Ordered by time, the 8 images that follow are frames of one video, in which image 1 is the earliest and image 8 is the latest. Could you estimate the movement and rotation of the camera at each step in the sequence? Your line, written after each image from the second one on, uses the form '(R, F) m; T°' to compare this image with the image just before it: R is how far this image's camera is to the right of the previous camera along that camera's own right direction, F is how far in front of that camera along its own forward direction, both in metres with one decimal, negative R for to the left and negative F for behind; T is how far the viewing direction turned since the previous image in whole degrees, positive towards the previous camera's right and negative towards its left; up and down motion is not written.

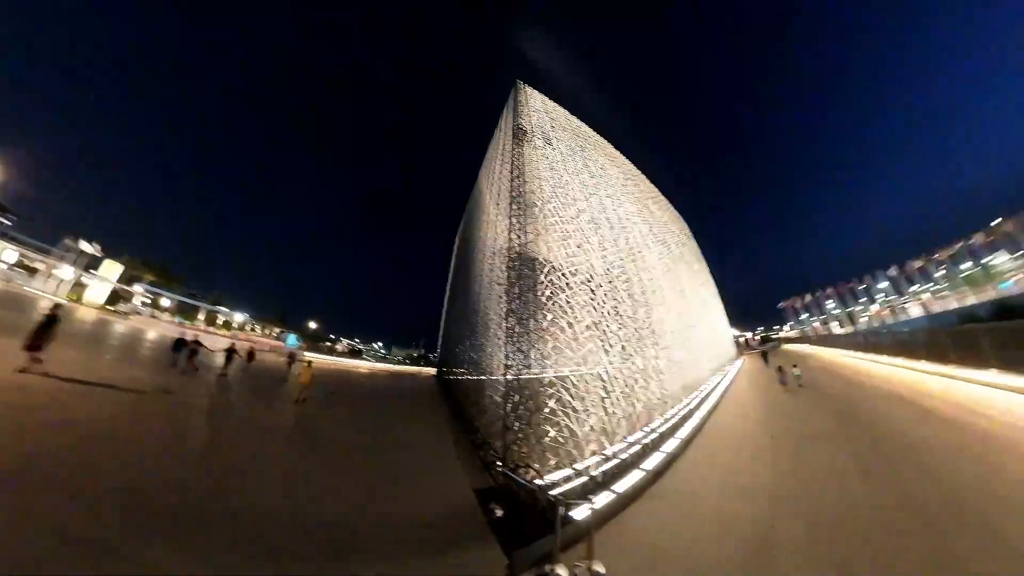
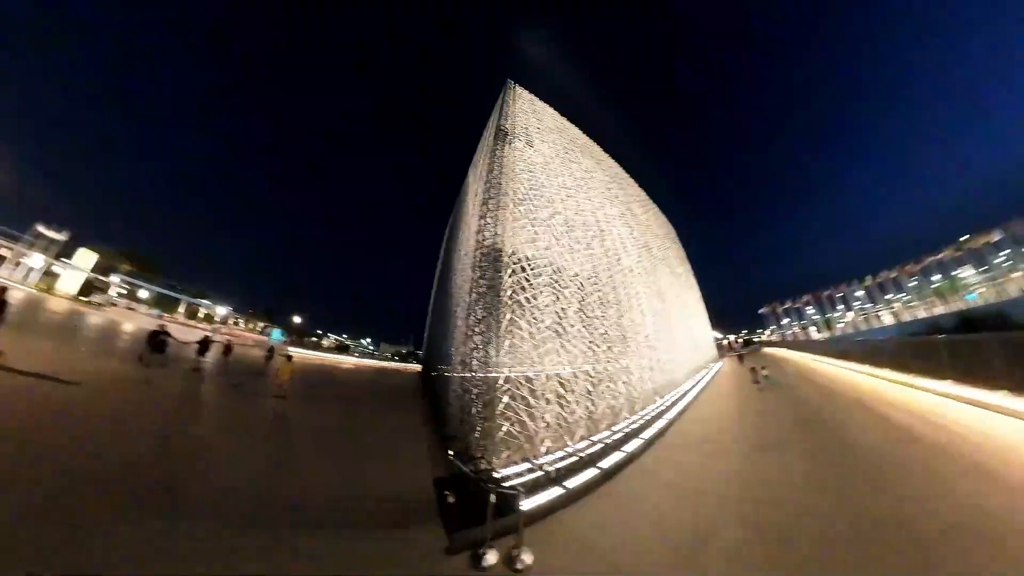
(+0.4, -0.2) m; +2°
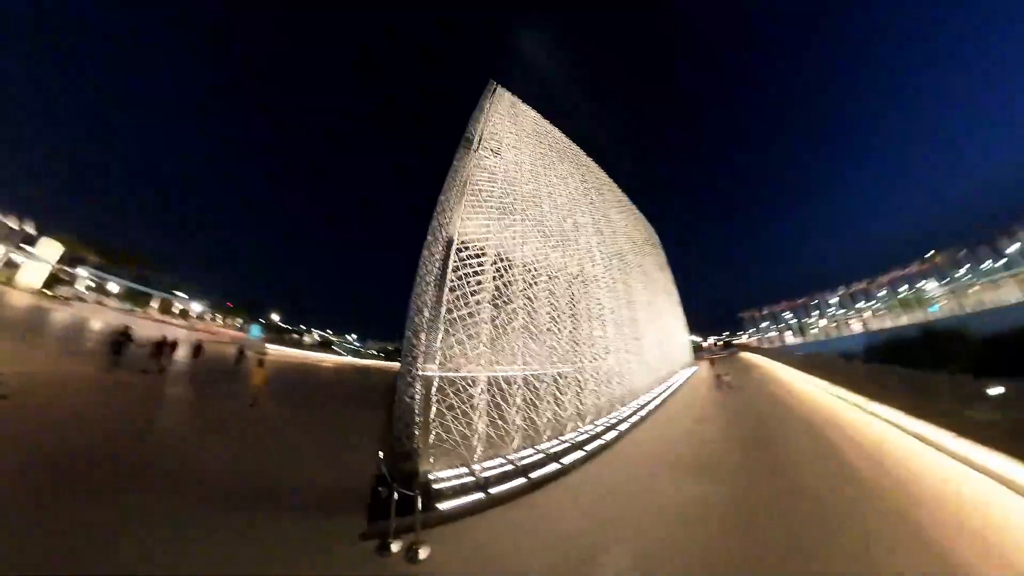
(+0.8, -0.4) m; +2°
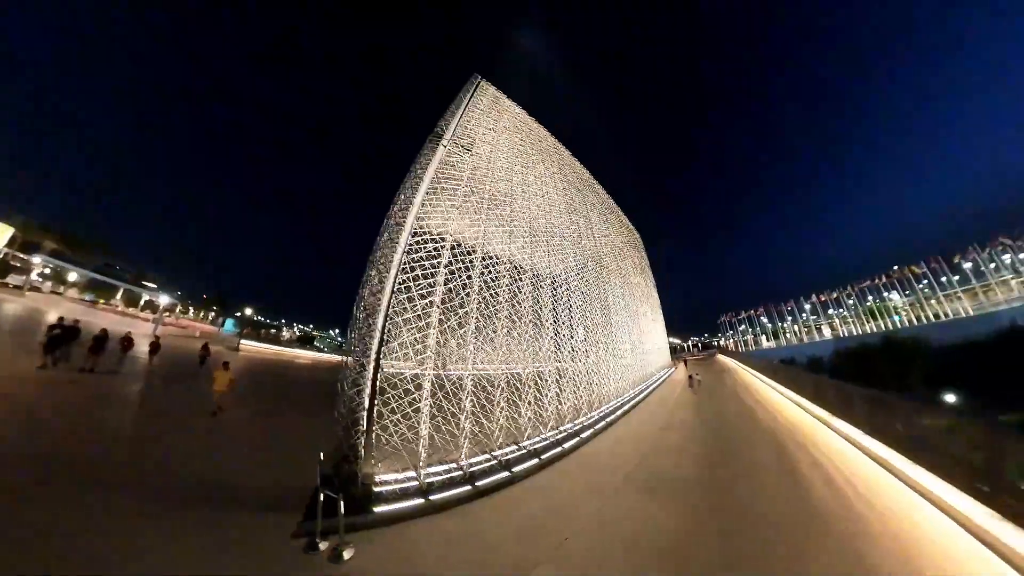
(+0.5, -0.1) m; +2°
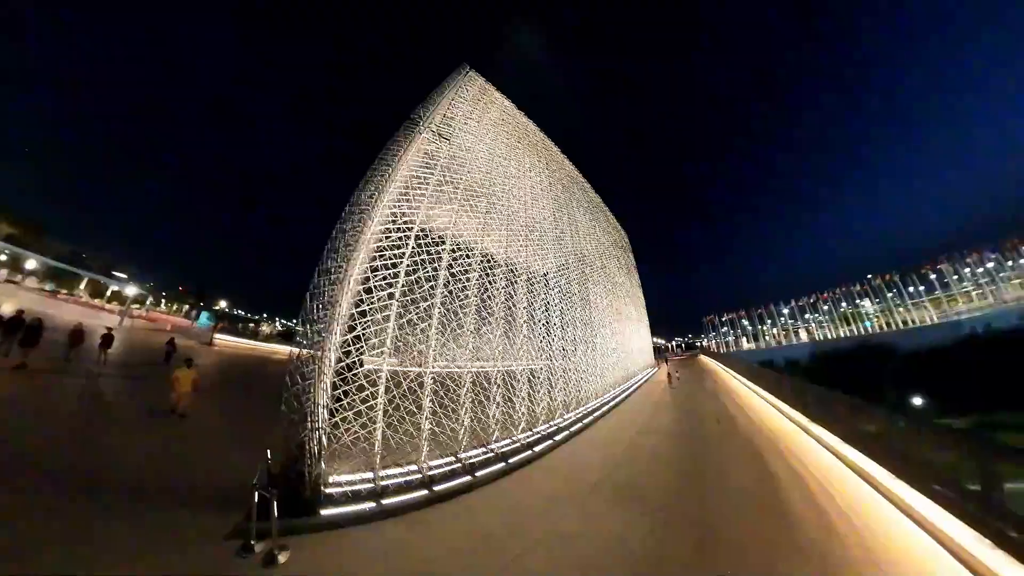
(+0.3, +0.2) m; +2°
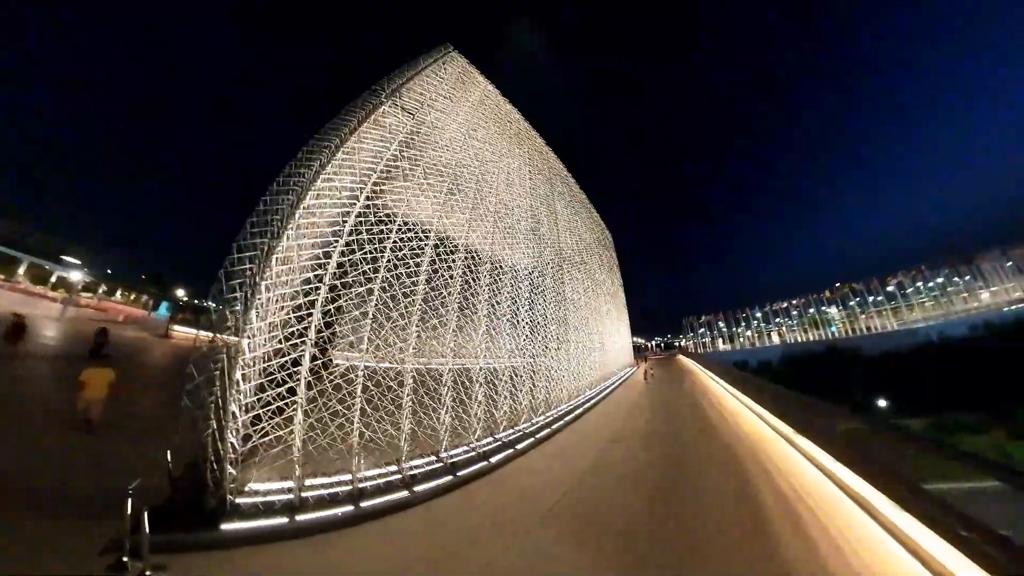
(+0.4, +0.5) m; +3°
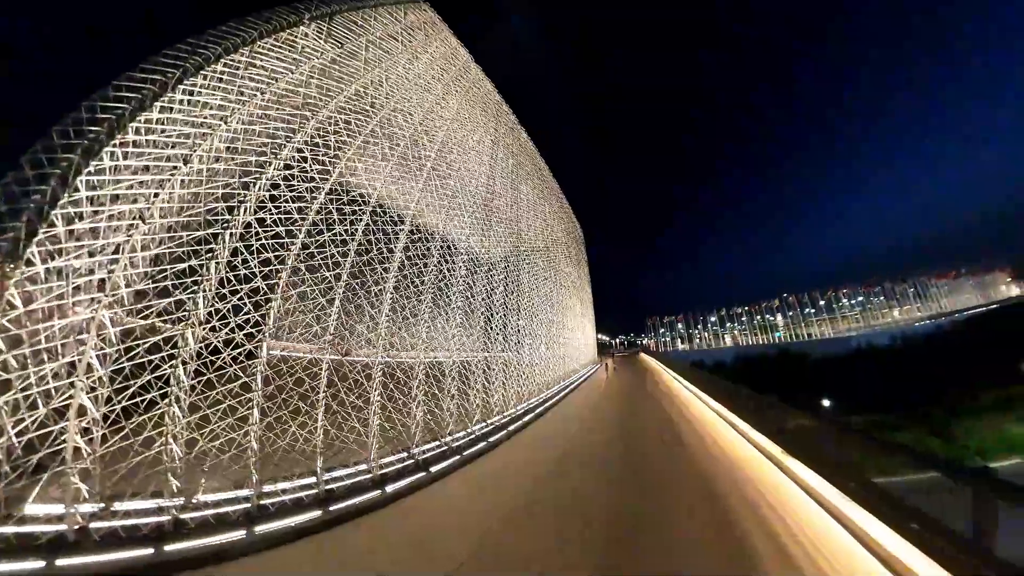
(+0.1, +0.8) m; +5°
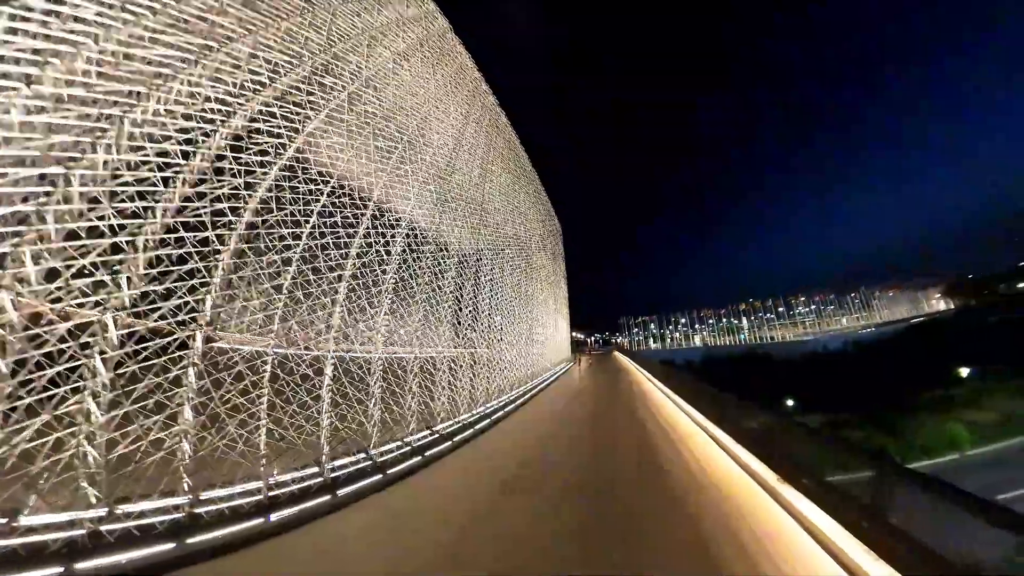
(0.0, +0.2) m; +4°
